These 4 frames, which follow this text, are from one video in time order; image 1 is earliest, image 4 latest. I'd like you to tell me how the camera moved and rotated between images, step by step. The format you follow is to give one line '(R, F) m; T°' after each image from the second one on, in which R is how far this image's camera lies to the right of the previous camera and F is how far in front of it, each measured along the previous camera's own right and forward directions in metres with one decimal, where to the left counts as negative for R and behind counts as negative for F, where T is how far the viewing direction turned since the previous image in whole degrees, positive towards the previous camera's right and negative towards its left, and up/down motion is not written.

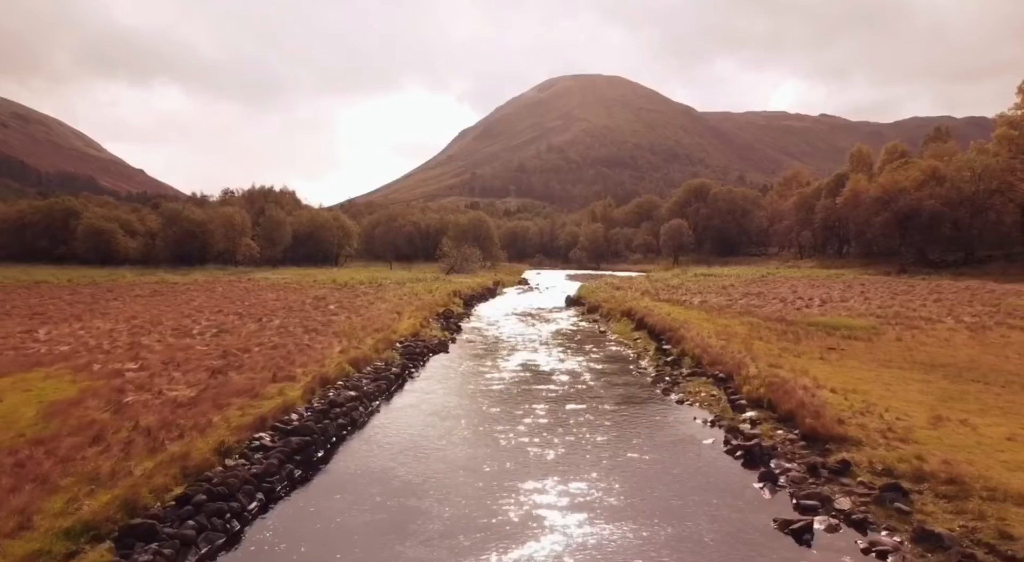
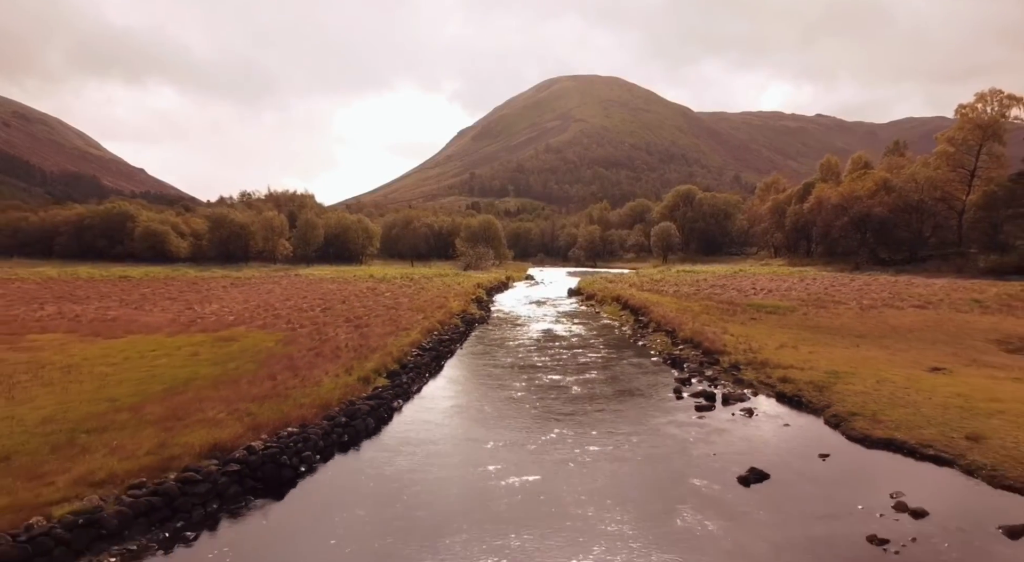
(-1.8, -14.5) m; 0°
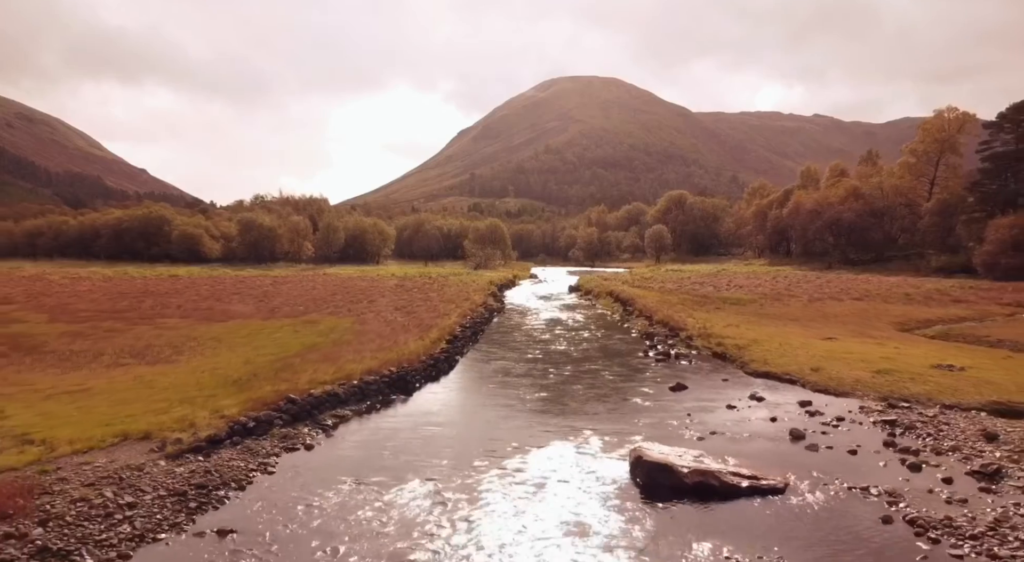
(-1.2, -11.4) m; 0°
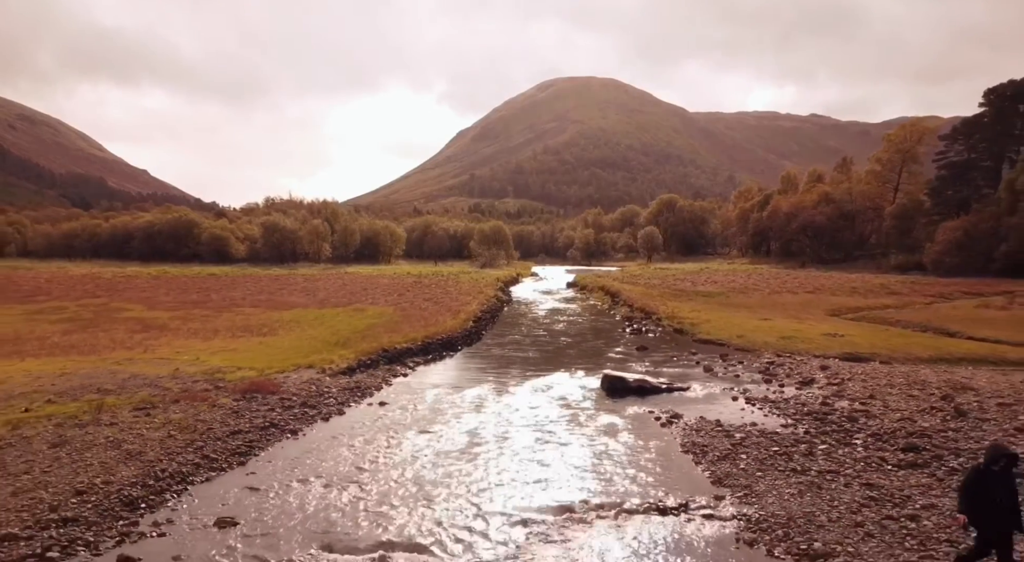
(-0.9, -11.6) m; 0°
